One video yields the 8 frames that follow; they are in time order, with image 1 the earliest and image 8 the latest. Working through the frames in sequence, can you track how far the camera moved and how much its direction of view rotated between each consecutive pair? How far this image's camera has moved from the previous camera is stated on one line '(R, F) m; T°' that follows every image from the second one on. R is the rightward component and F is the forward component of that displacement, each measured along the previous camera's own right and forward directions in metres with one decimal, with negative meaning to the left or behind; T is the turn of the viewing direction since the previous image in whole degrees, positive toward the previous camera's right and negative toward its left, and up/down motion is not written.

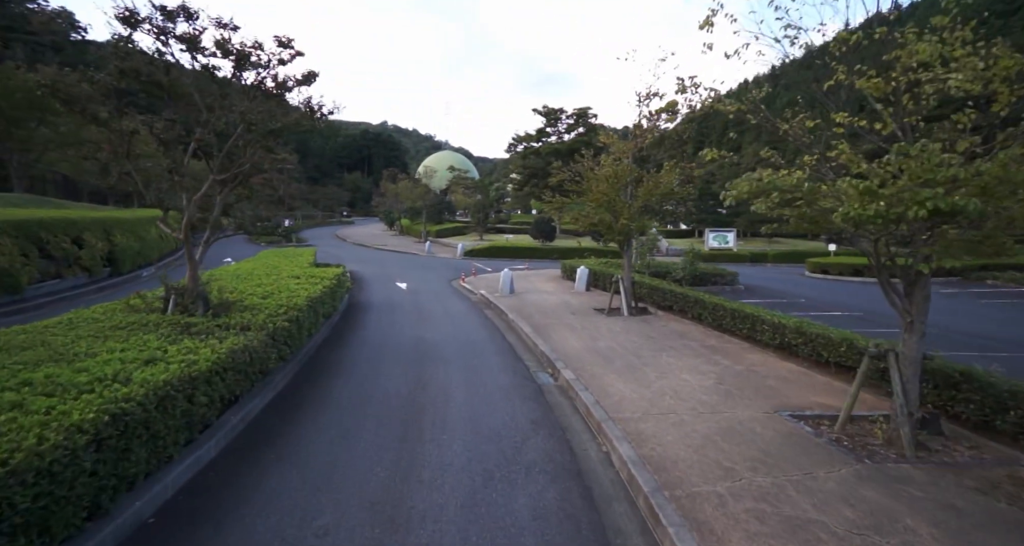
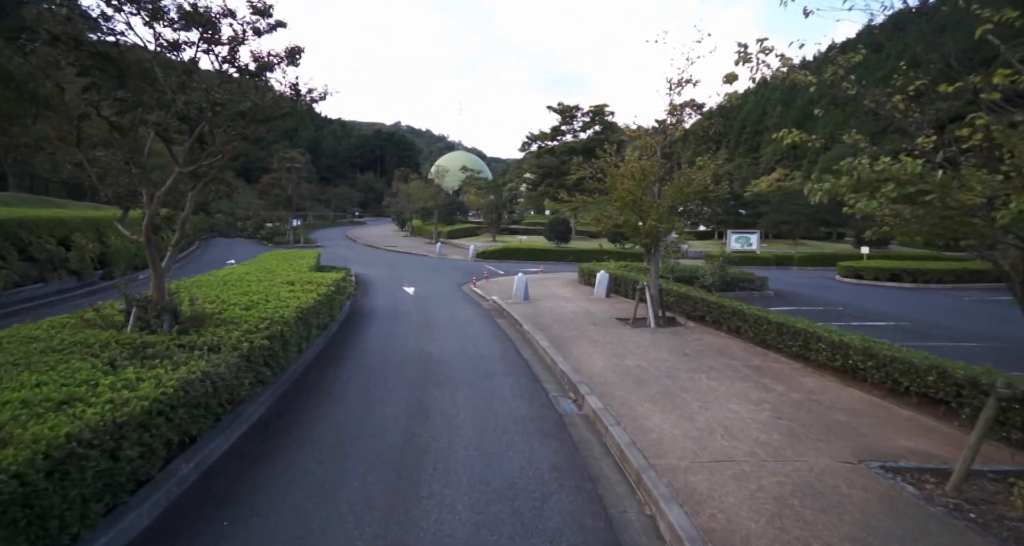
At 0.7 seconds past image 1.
(-0.1, +1.0) m; -1°
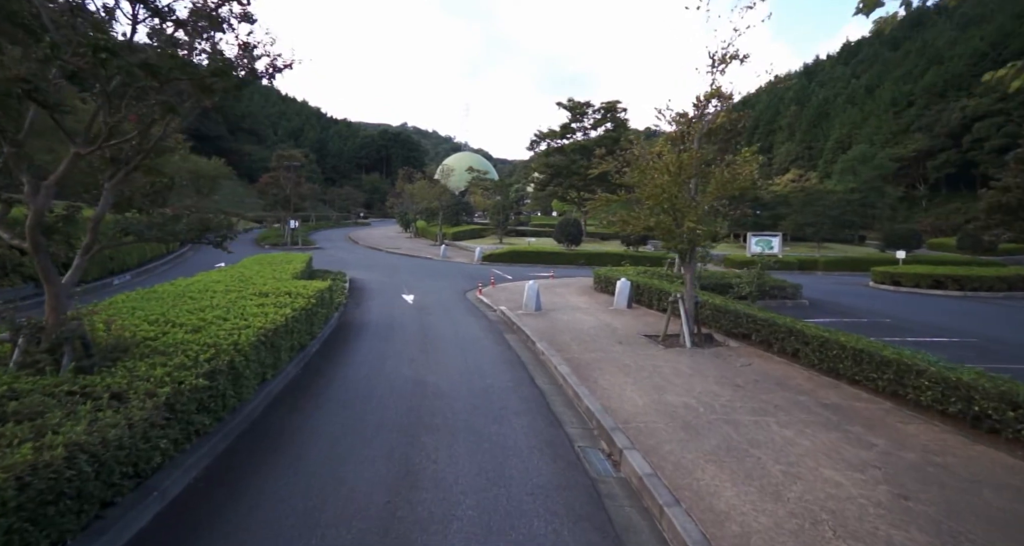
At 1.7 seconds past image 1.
(-0.1, +1.5) m; -1°
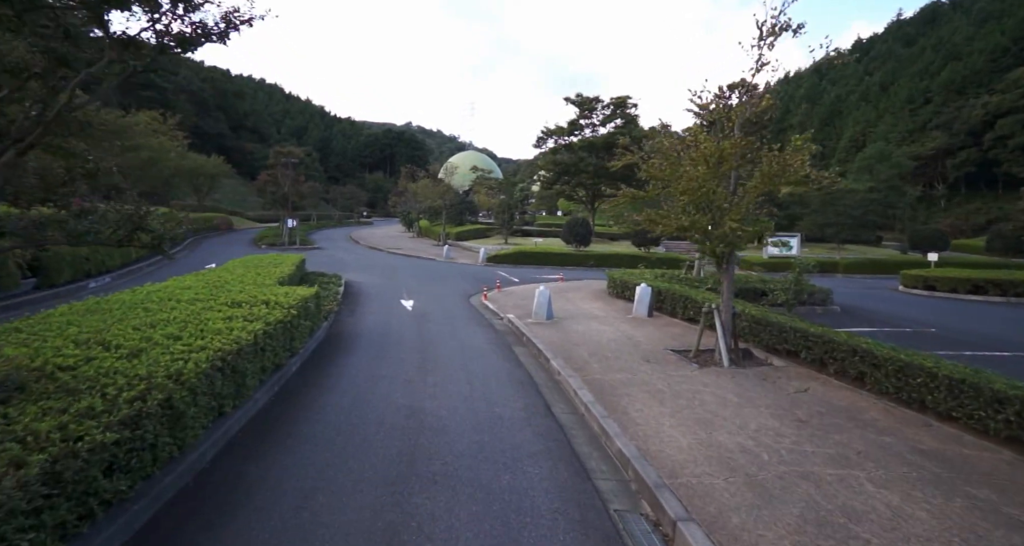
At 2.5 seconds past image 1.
(-0.1, +1.2) m; 0°
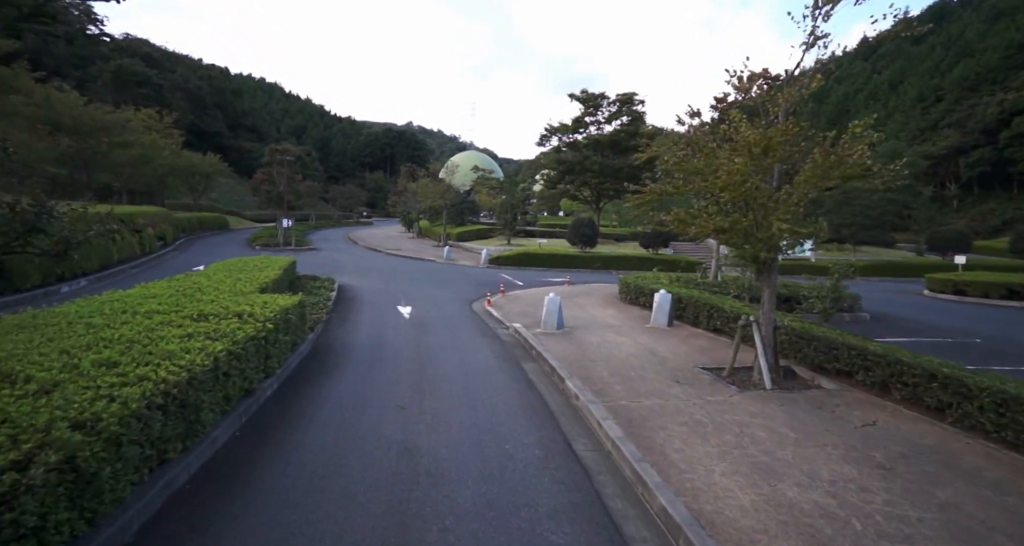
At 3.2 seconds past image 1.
(-0.1, +1.1) m; 0°
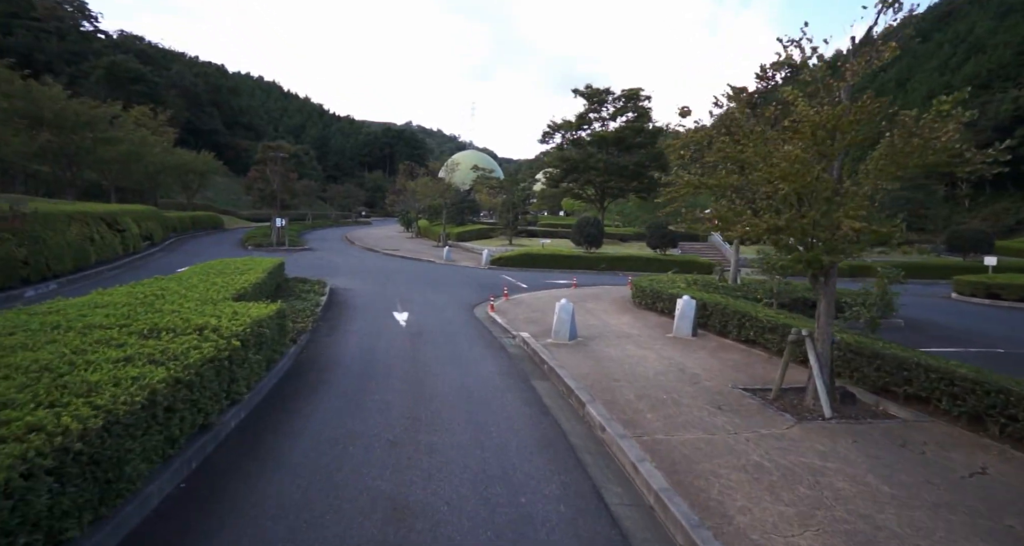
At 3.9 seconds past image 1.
(-0.1, +1.1) m; 0°
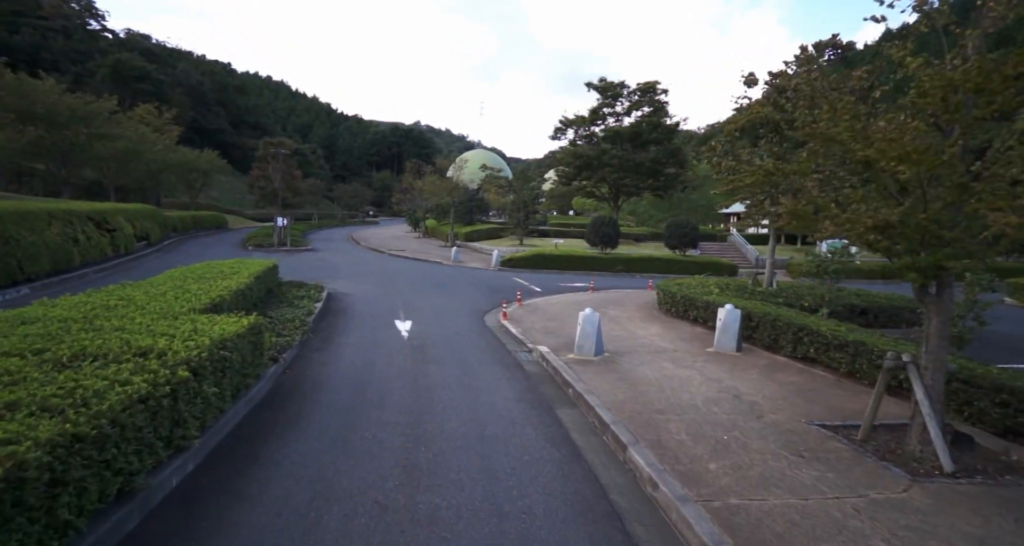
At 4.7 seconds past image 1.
(-0.1, +1.3) m; -1°
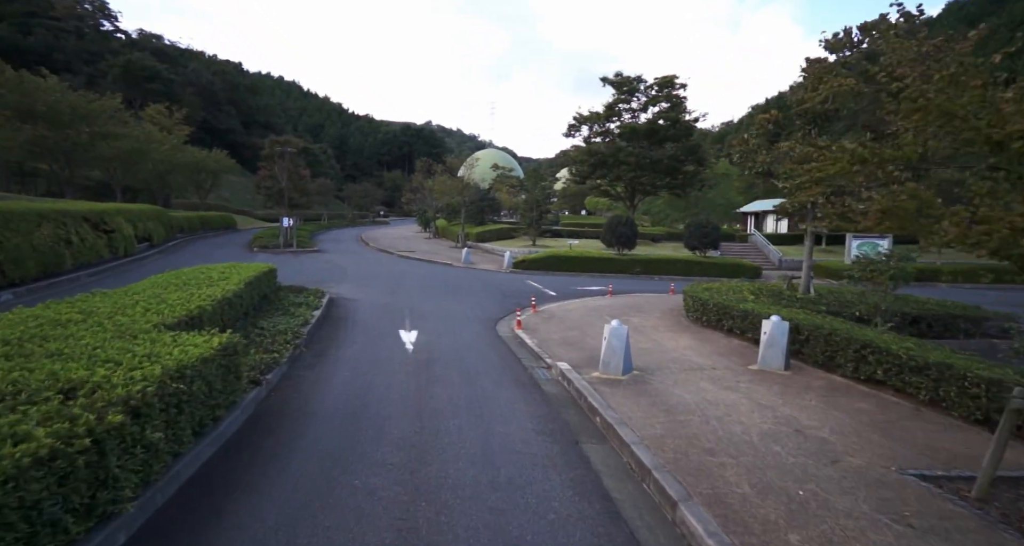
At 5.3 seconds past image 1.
(-0.1, +1.0) m; -1°
